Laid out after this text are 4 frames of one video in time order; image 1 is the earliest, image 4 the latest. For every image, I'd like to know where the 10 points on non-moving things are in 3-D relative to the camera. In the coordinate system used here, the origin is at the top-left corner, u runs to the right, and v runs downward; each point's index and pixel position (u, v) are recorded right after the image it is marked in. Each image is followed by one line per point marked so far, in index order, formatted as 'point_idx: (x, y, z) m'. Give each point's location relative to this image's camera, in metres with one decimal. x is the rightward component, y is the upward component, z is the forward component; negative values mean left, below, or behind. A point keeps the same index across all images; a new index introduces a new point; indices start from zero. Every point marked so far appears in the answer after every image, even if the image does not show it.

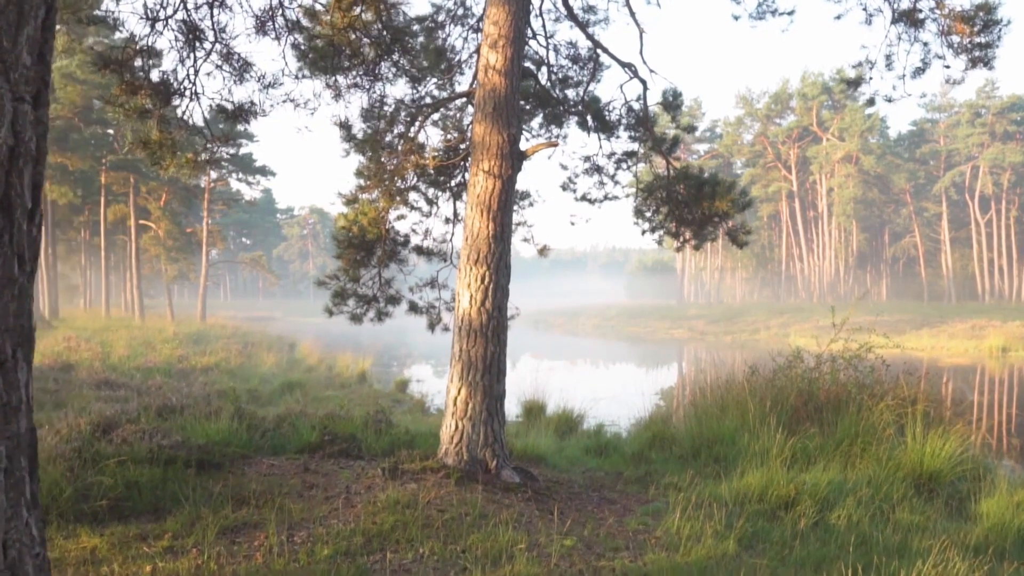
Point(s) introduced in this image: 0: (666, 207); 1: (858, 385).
0: (+1.6, +0.8, +7.2) m
1: (+3.8, -1.1, +7.7) m
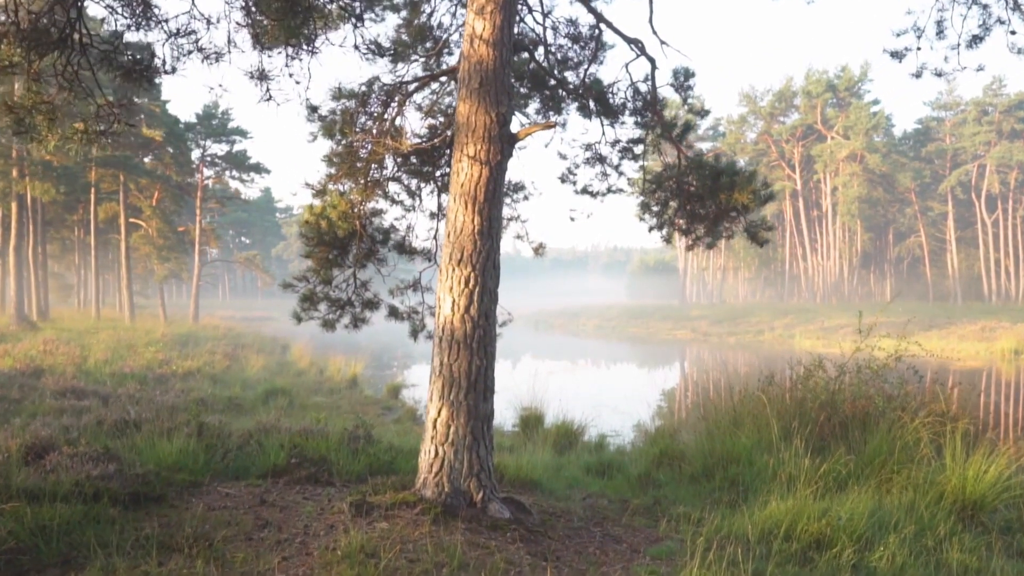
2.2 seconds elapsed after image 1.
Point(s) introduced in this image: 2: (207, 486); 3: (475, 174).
0: (+1.5, +0.8, +6.5) m
1: (+3.7, -1.1, +7.0) m
2: (-2.2, -1.4, +5.1) m
3: (-0.2, +0.7, +4.6) m
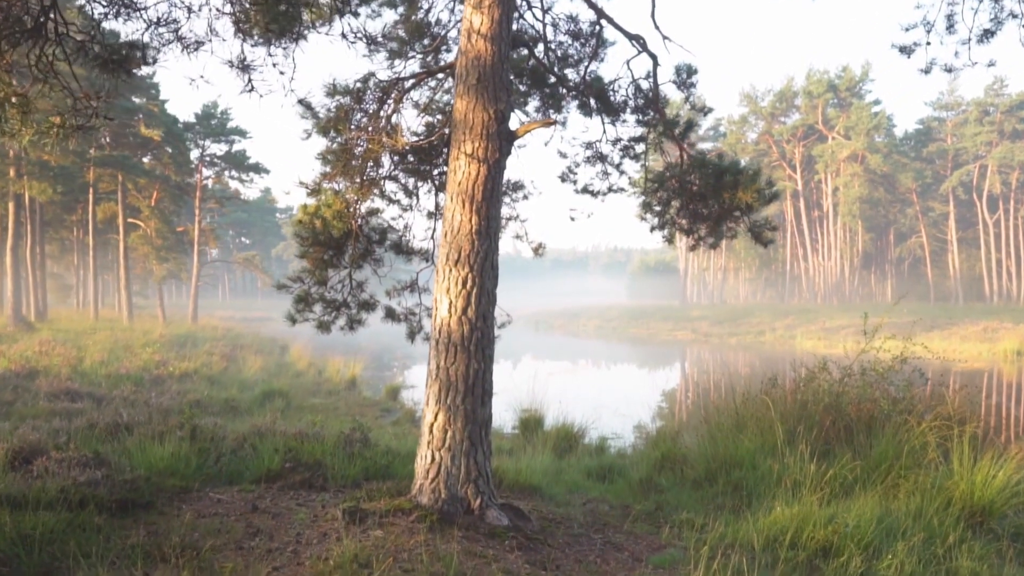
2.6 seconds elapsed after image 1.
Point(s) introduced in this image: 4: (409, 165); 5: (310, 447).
0: (+1.5, +0.8, +6.3) m
1: (+3.7, -1.1, +6.9) m
2: (-2.2, -1.4, +5.0) m
3: (-0.3, +0.7, +4.5) m
4: (-0.9, +1.1, +6.1) m
5: (-1.7, -1.4, +6.1) m
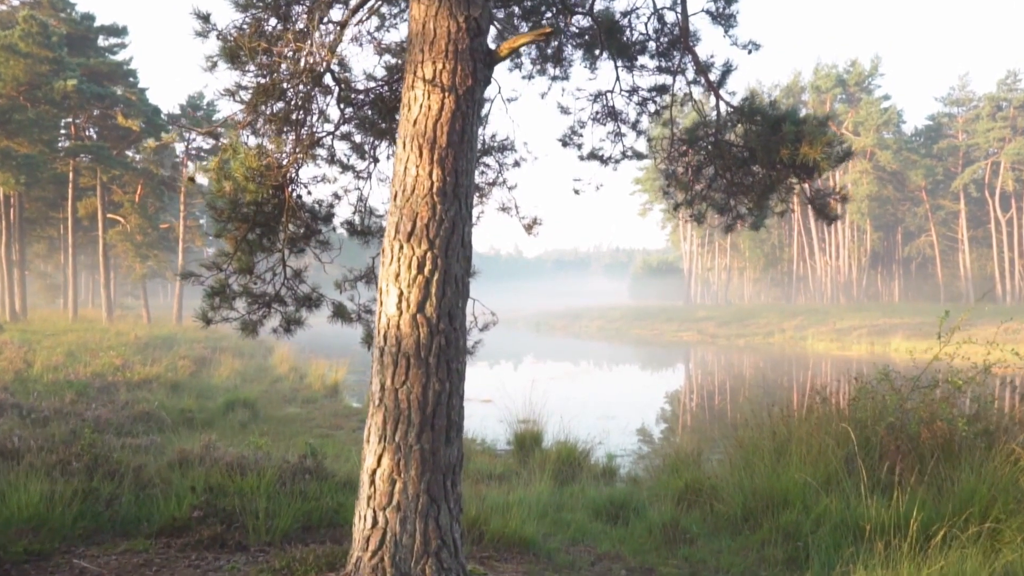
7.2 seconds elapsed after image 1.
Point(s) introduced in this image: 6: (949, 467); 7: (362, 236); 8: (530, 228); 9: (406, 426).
0: (+1.4, +0.9, +5.0) m
1: (+3.6, -1.0, +5.5) m
2: (-2.3, -1.4, +3.6) m
3: (-0.3, +0.8, +3.1) m
4: (-1.0, +1.1, +4.7) m
5: (-1.8, -1.3, +4.7) m
6: (+3.2, -1.3, +5.1) m
7: (-1.0, +0.3, +5.0) m
8: (+0.2, +0.5, +6.3) m
9: (-0.5, -0.6, +3.0) m
